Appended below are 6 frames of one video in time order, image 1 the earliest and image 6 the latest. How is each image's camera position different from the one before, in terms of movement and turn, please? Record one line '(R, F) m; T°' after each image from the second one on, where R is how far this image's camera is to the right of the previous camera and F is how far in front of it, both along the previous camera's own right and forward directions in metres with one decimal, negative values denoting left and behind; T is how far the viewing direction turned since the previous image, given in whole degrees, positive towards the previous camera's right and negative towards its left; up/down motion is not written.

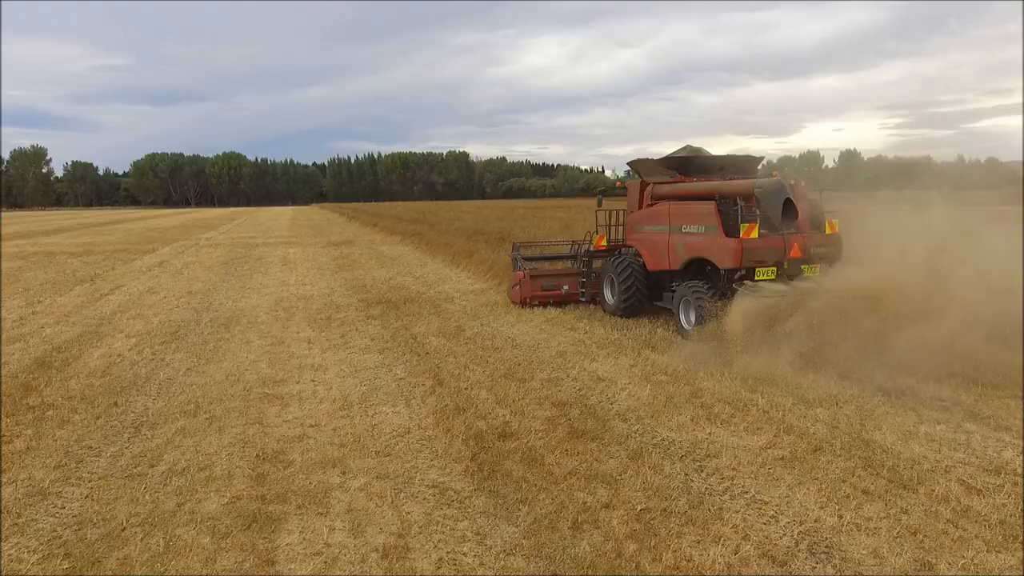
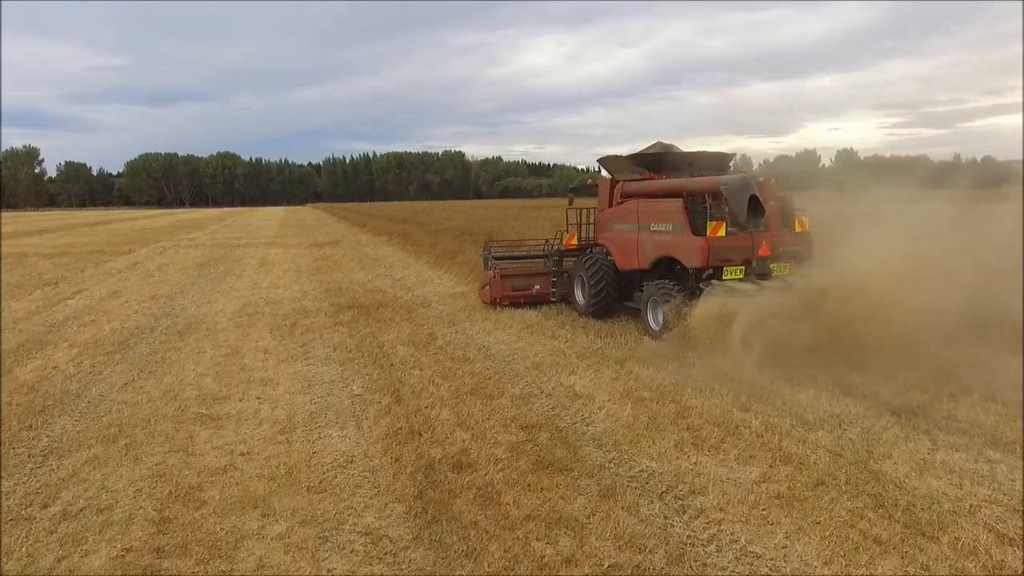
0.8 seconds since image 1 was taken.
(+0.2, +0.6) m; 0°
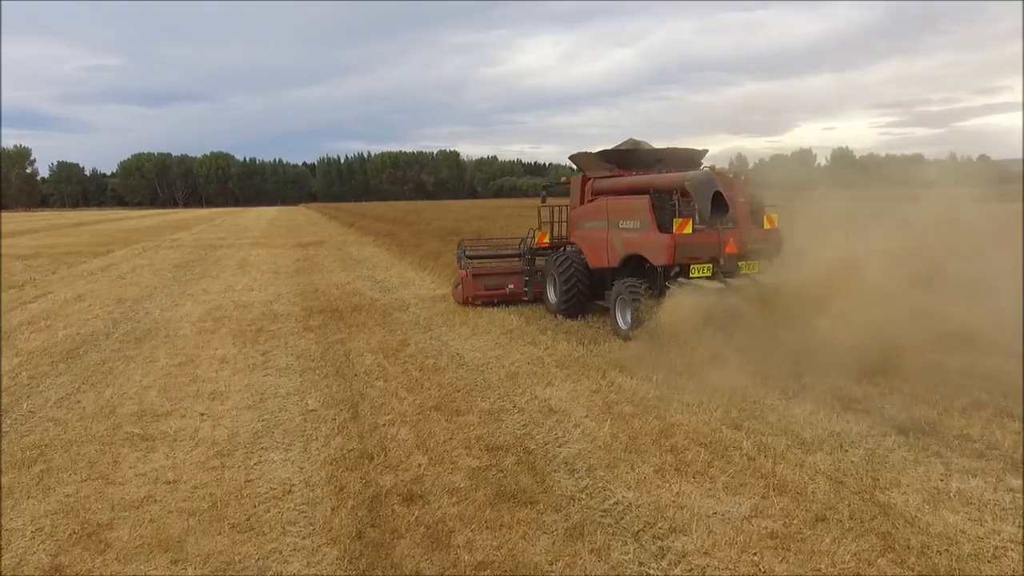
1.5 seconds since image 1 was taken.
(+0.2, +0.5) m; 0°
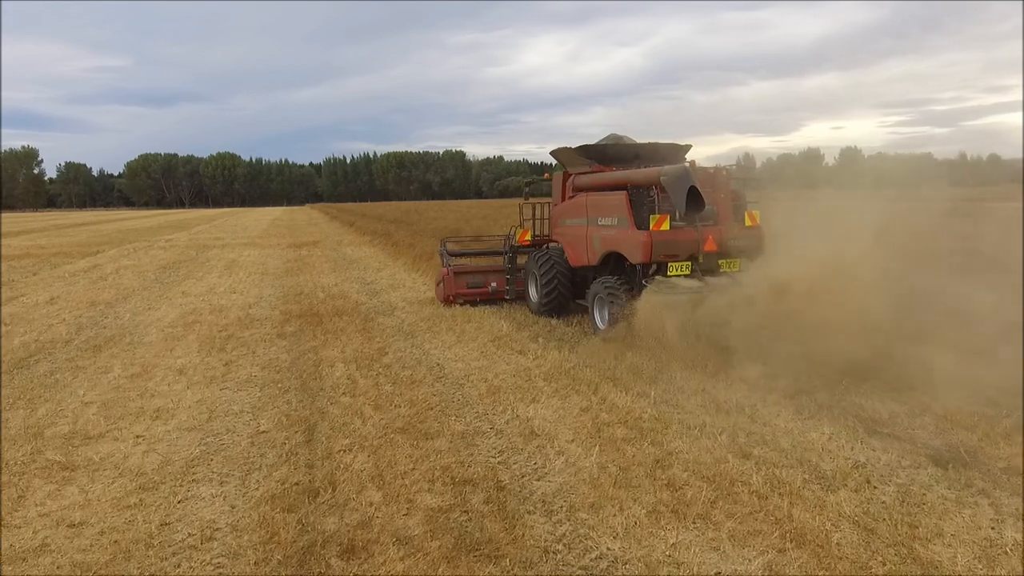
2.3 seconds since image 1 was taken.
(+0.2, +0.6) m; -1°
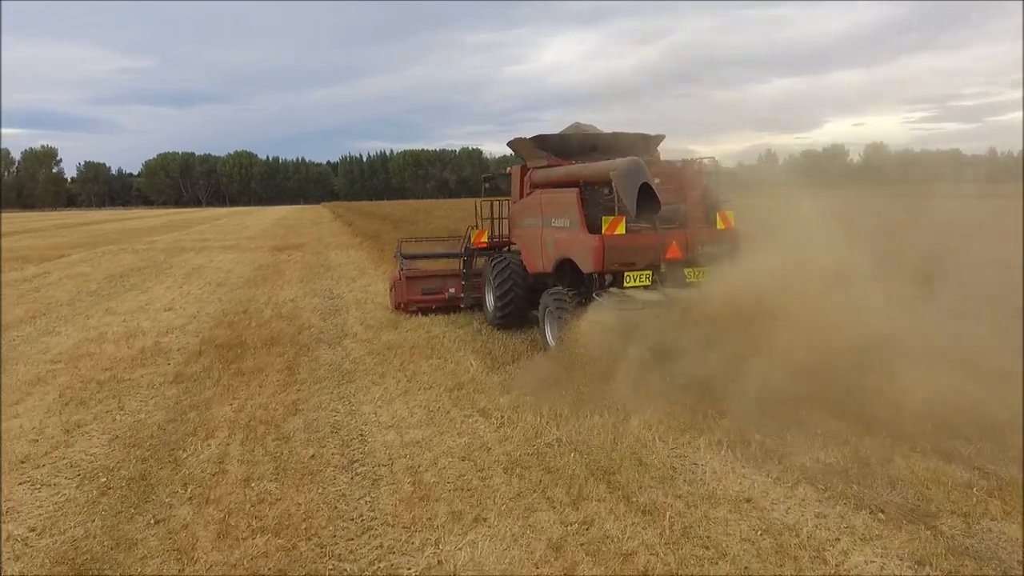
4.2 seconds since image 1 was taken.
(+0.4, +2.0) m; -1°
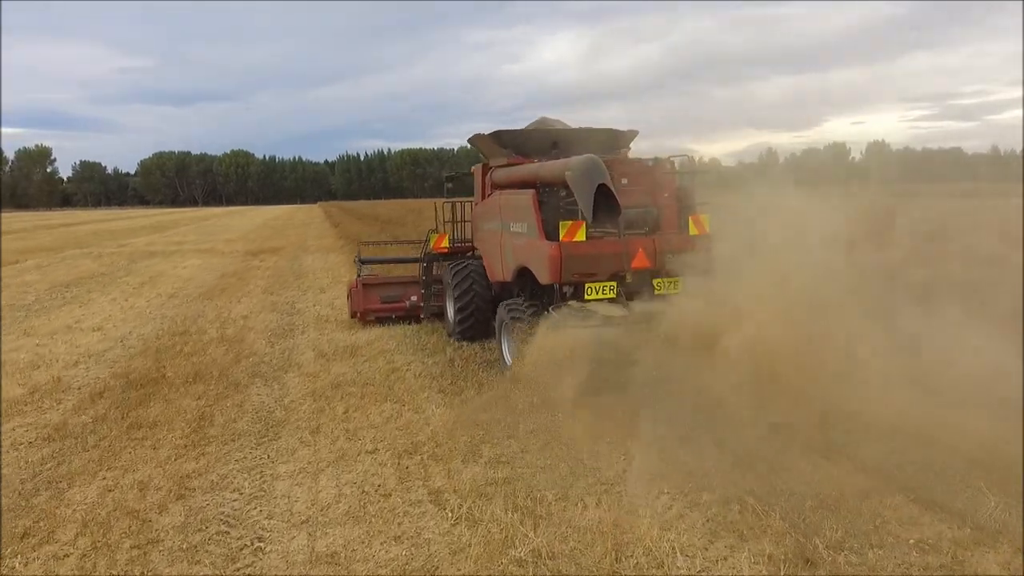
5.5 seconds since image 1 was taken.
(+0.2, +1.3) m; 0°
